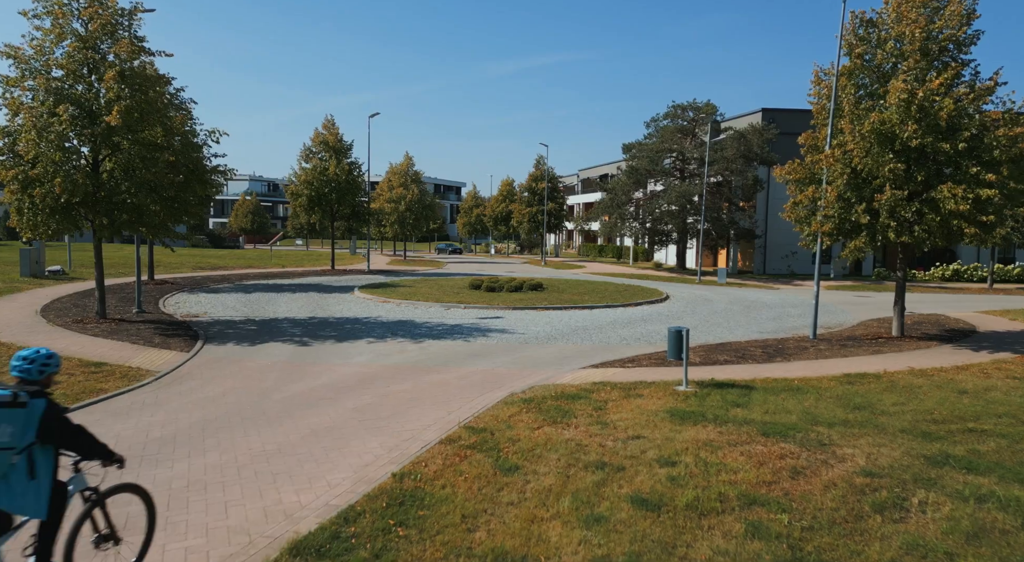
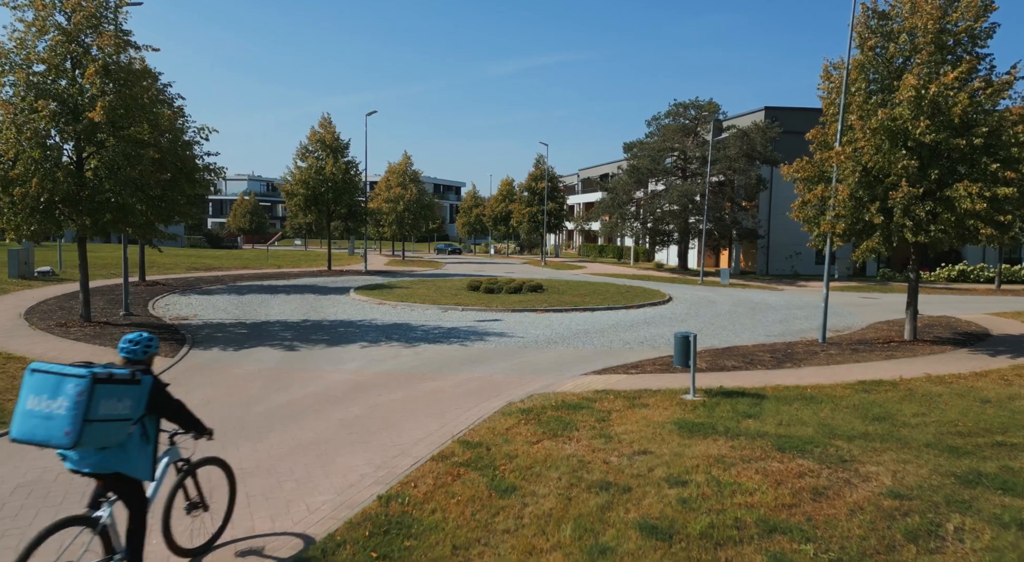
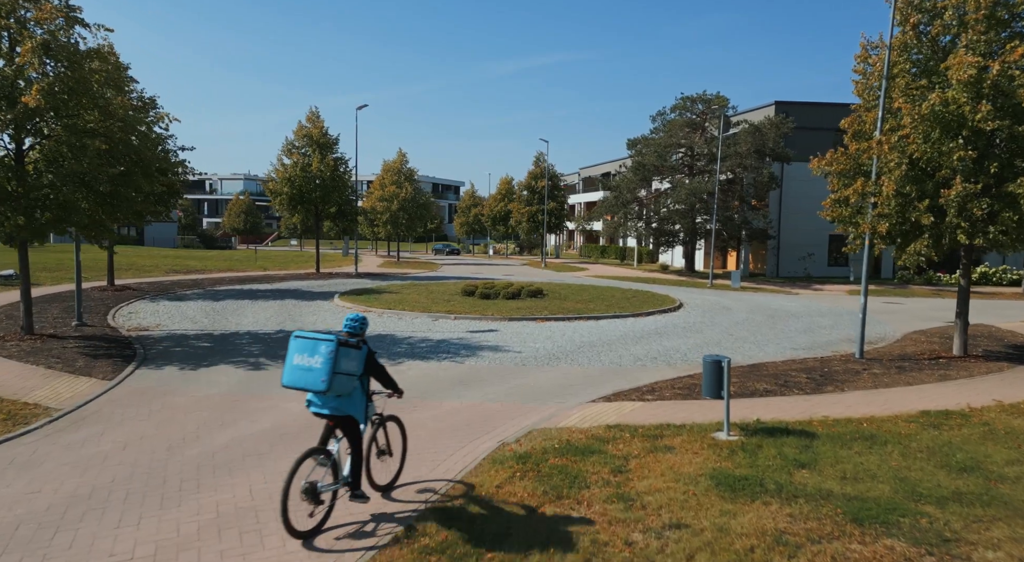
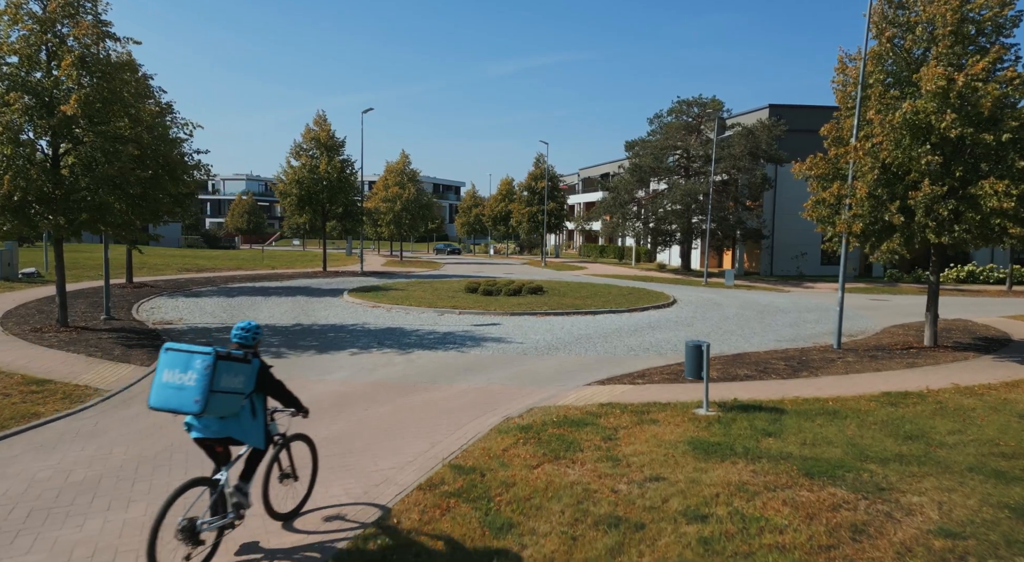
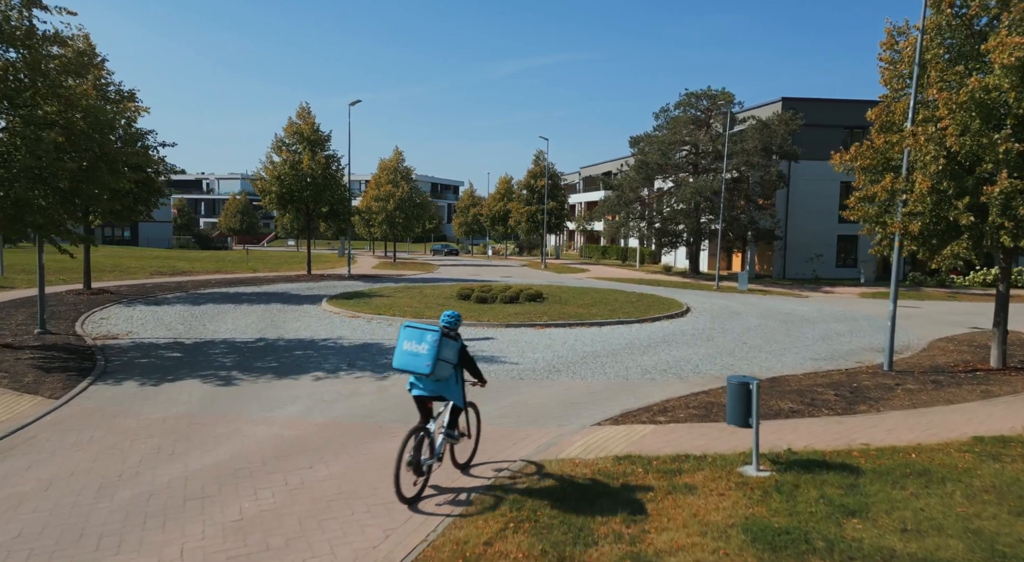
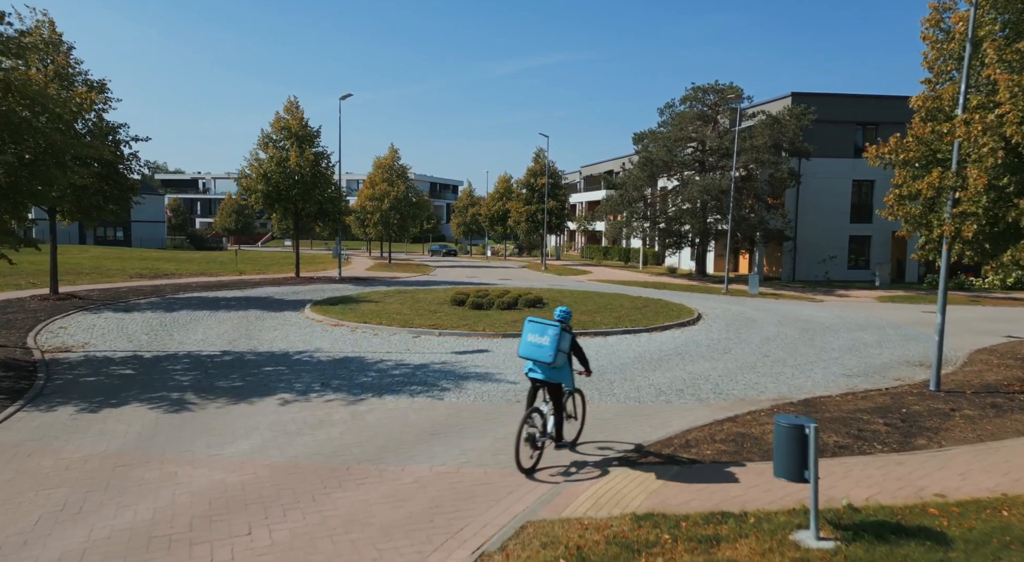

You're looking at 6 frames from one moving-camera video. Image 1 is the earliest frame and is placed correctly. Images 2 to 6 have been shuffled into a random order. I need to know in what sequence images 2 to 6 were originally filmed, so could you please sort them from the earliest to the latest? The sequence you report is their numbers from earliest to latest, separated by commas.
2, 4, 3, 5, 6
